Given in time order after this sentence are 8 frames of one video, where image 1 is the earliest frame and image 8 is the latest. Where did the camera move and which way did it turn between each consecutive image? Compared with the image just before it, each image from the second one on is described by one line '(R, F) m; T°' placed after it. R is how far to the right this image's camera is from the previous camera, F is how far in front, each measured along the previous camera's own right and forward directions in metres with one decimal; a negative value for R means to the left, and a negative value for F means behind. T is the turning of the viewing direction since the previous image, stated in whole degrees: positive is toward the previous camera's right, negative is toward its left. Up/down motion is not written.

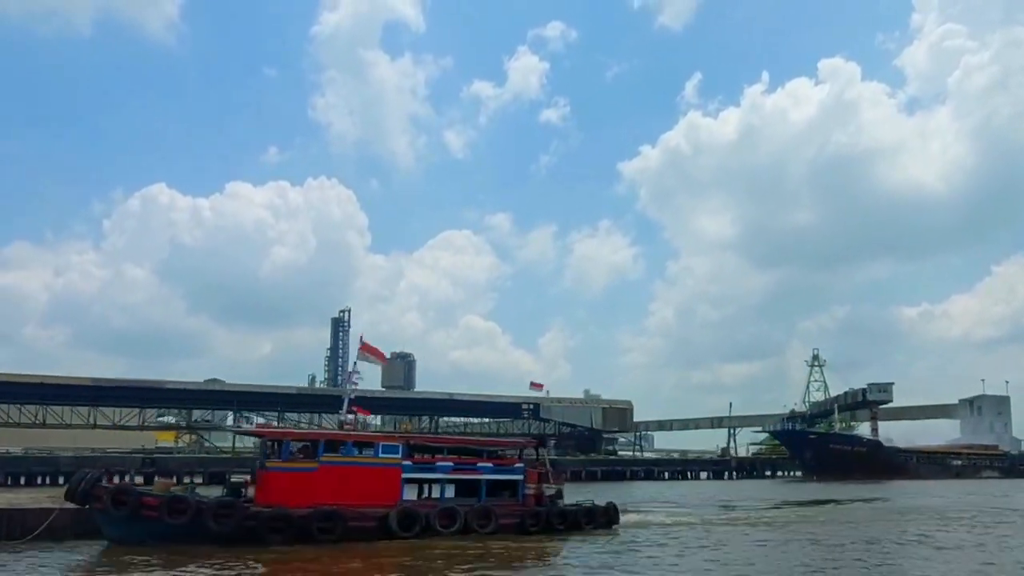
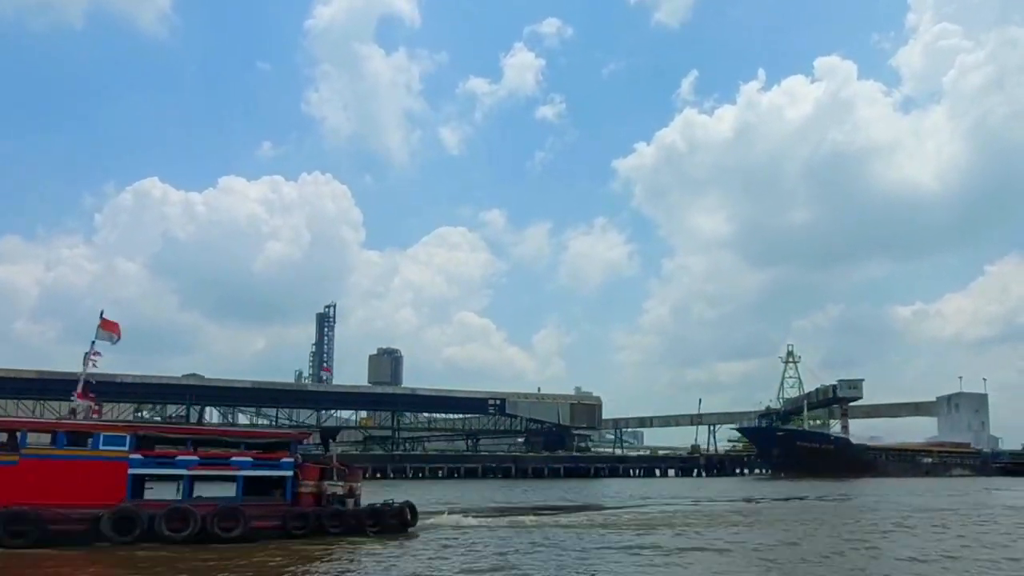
(+2.0, +1.1) m; 0°
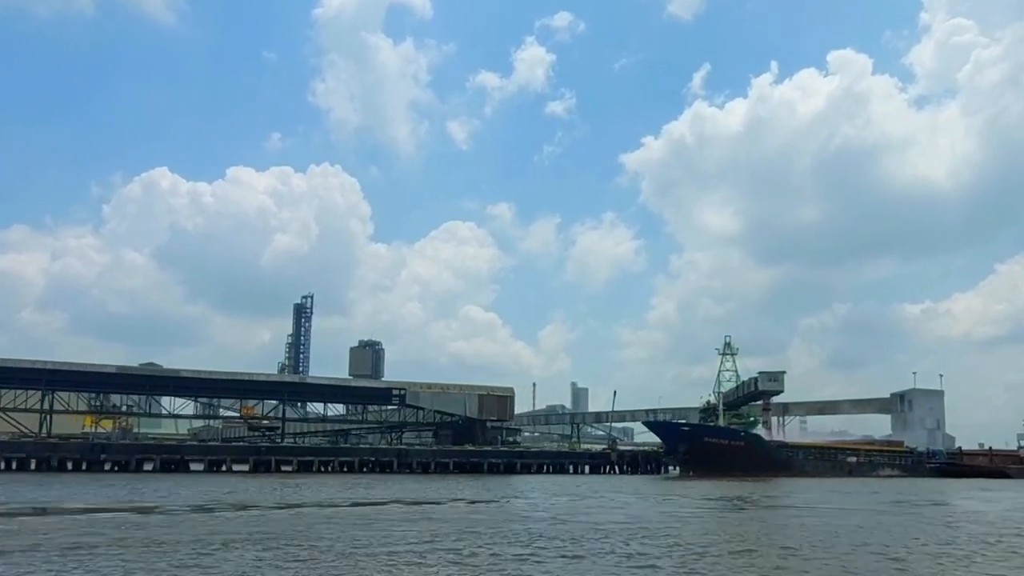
(+6.5, +3.6) m; -1°
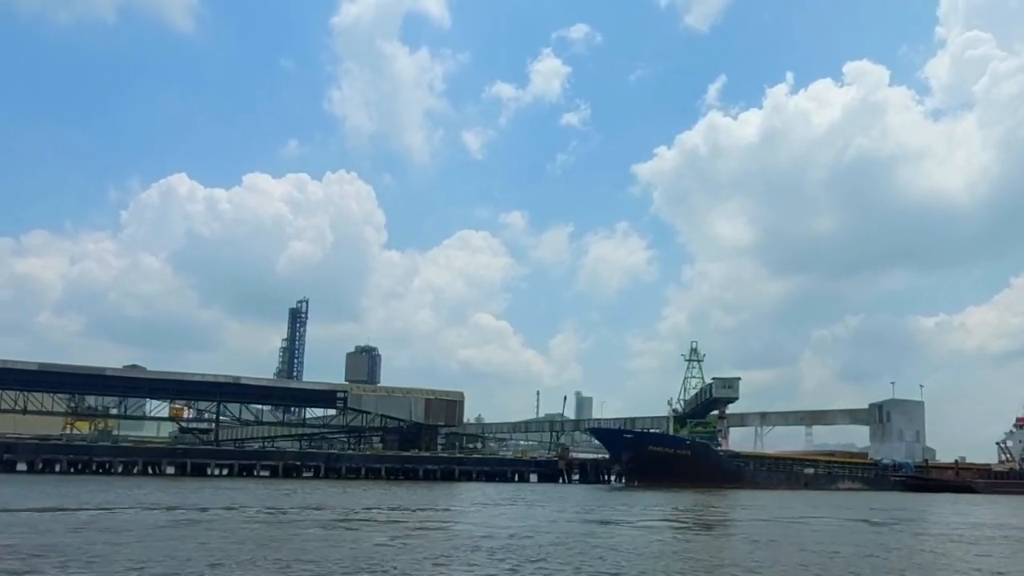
(+3.9, +2.0) m; -1°
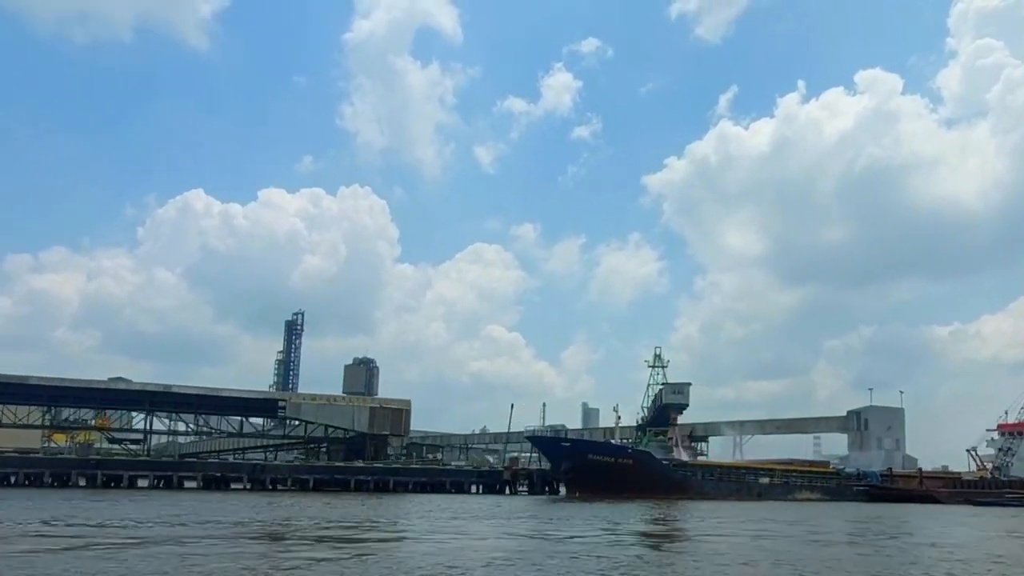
(+3.8, +2.0) m; -1°
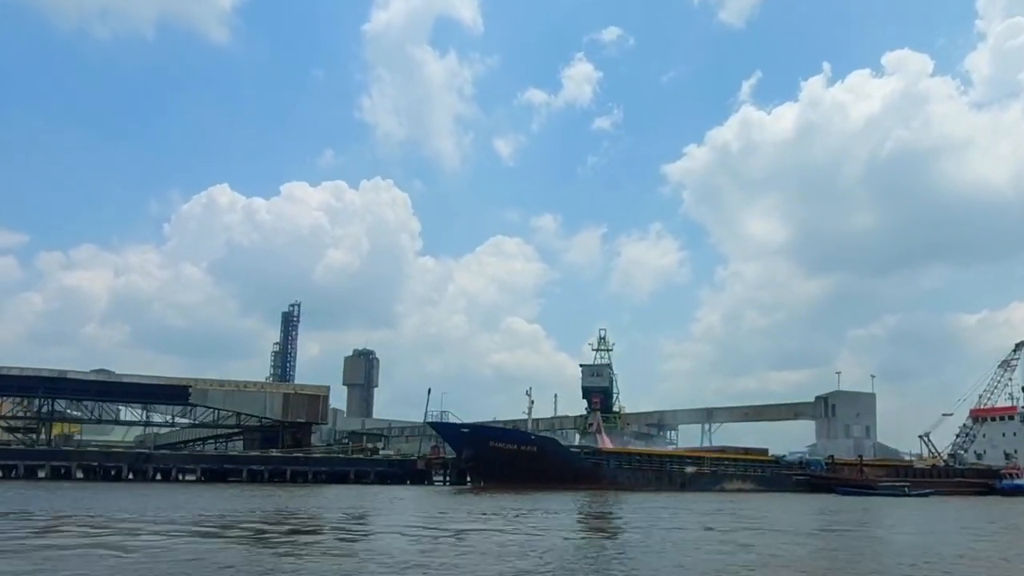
(+5.6, +3.1) m; -2°
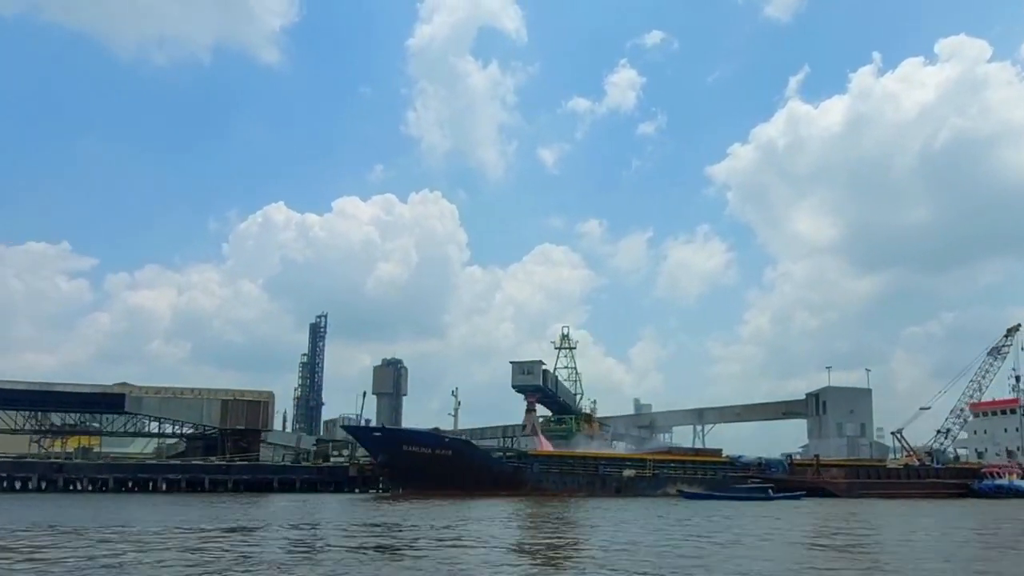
(+5.5, +2.7) m; -4°
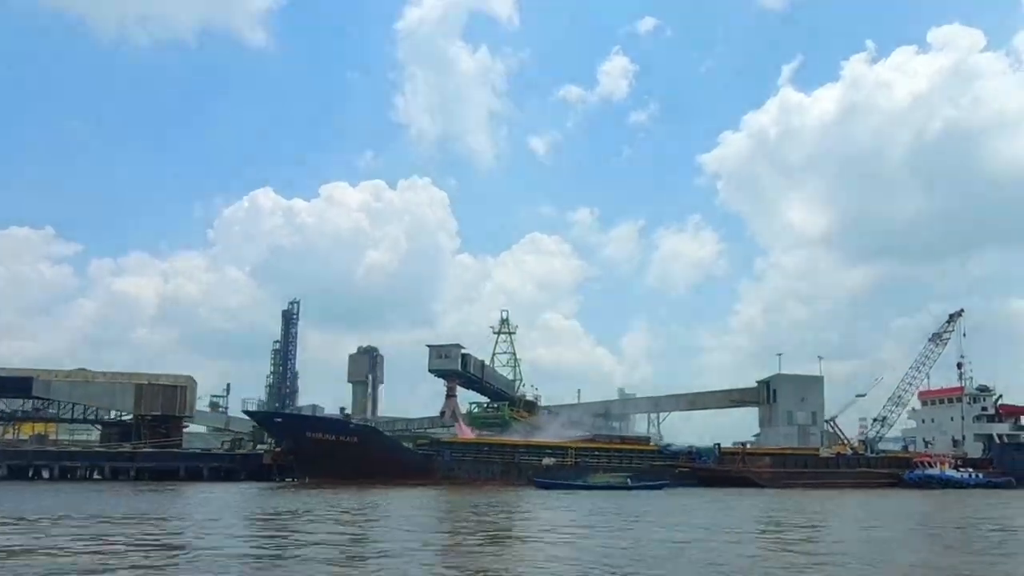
(+3.1, +1.8) m; 0°
